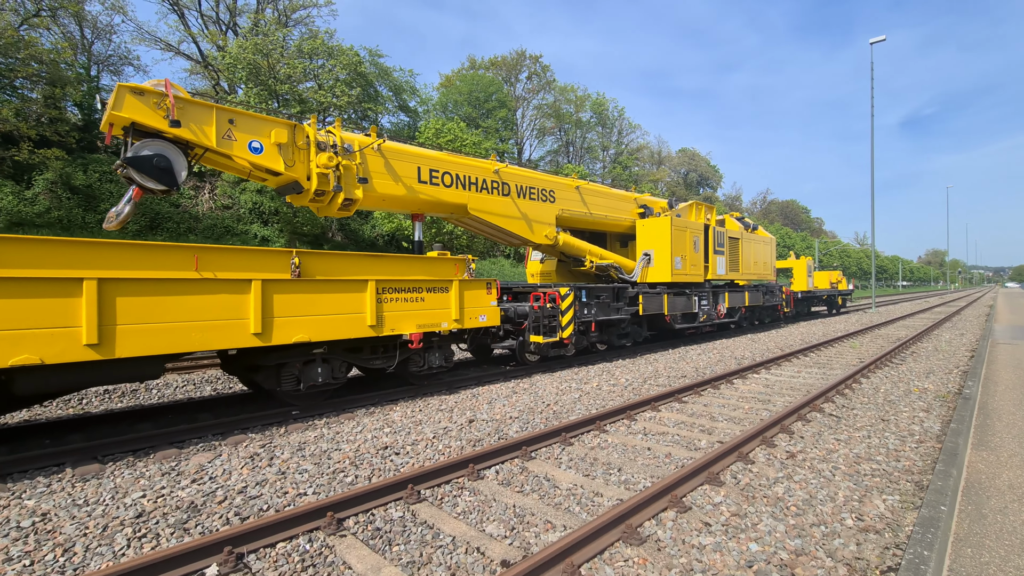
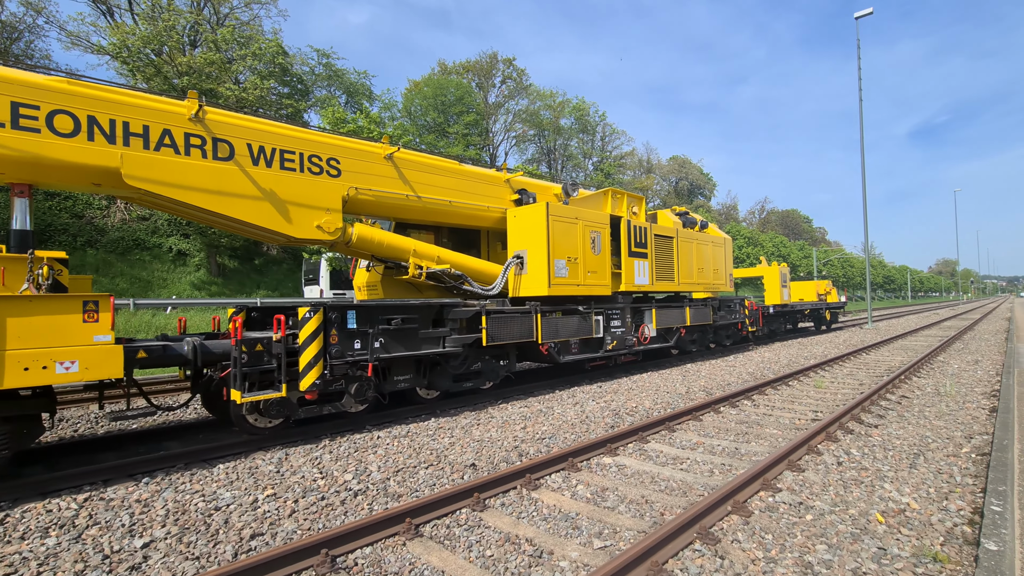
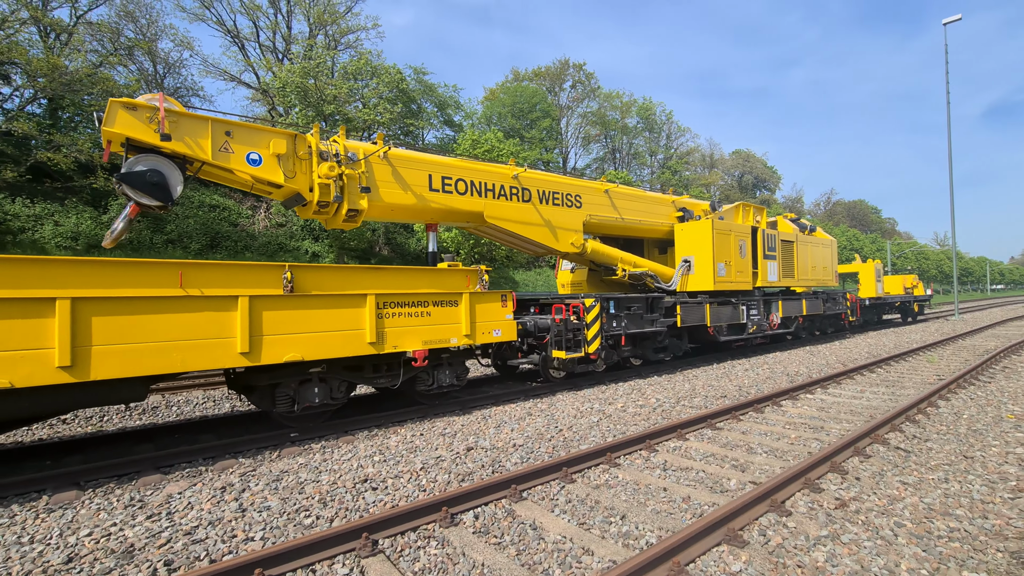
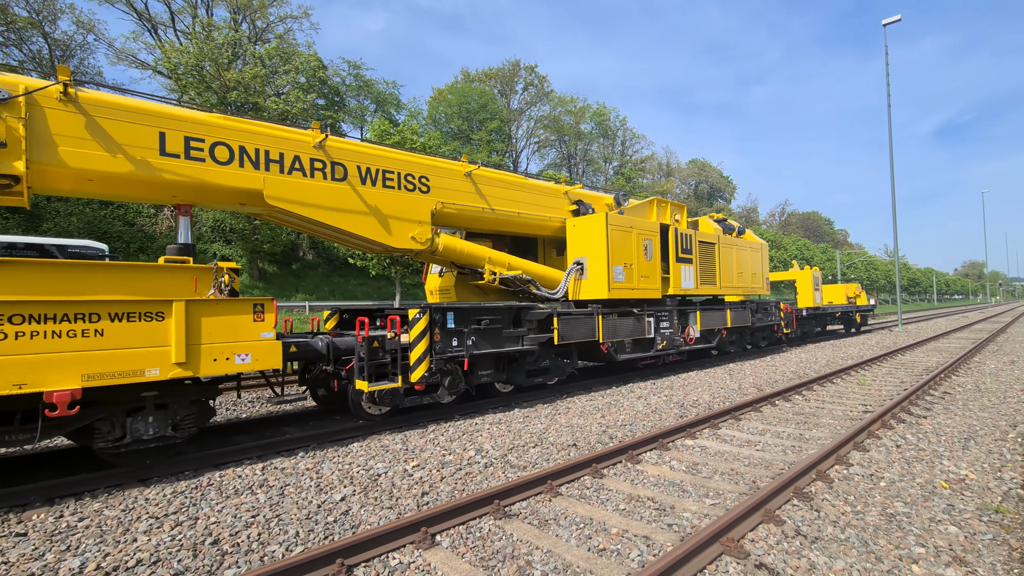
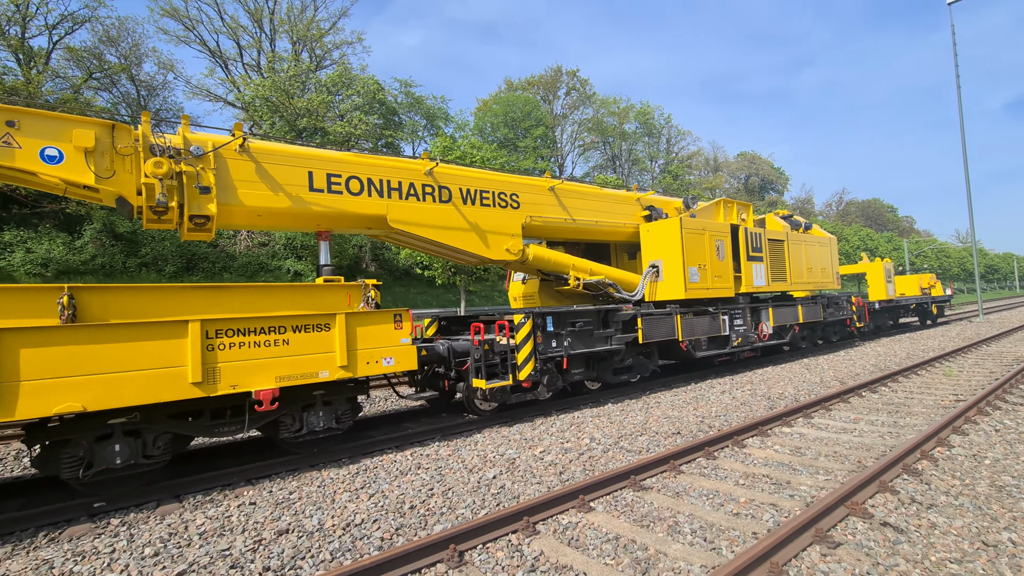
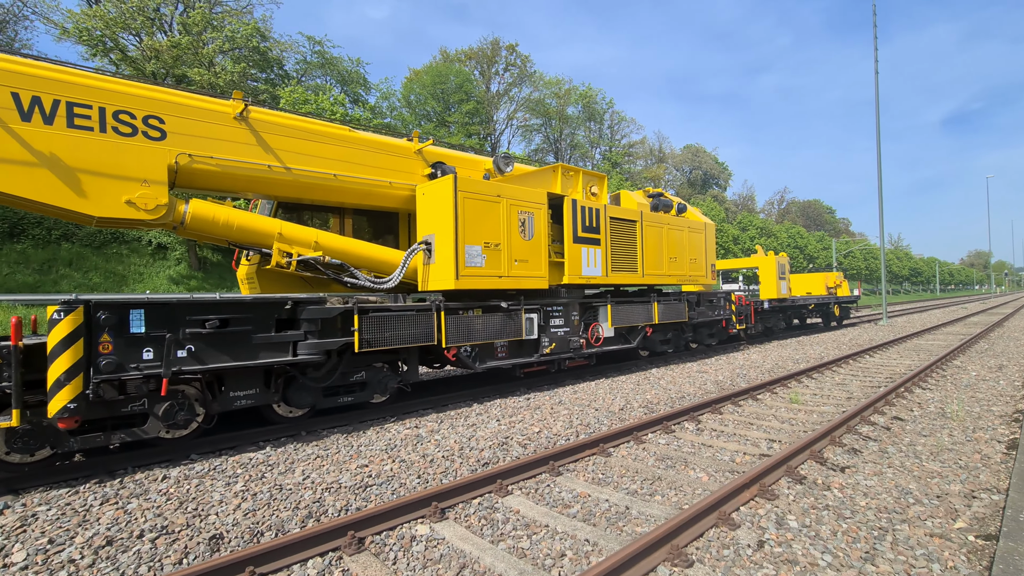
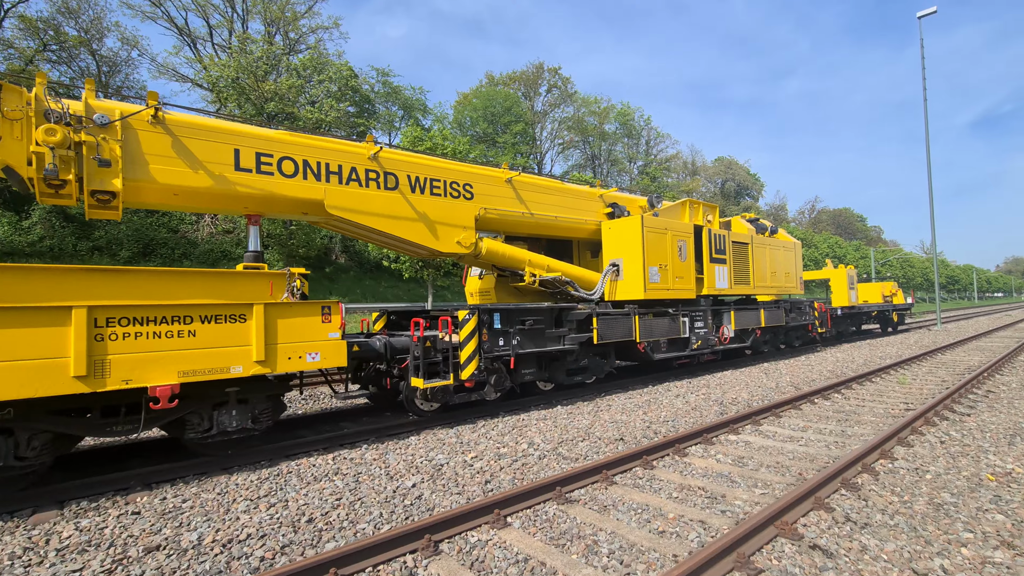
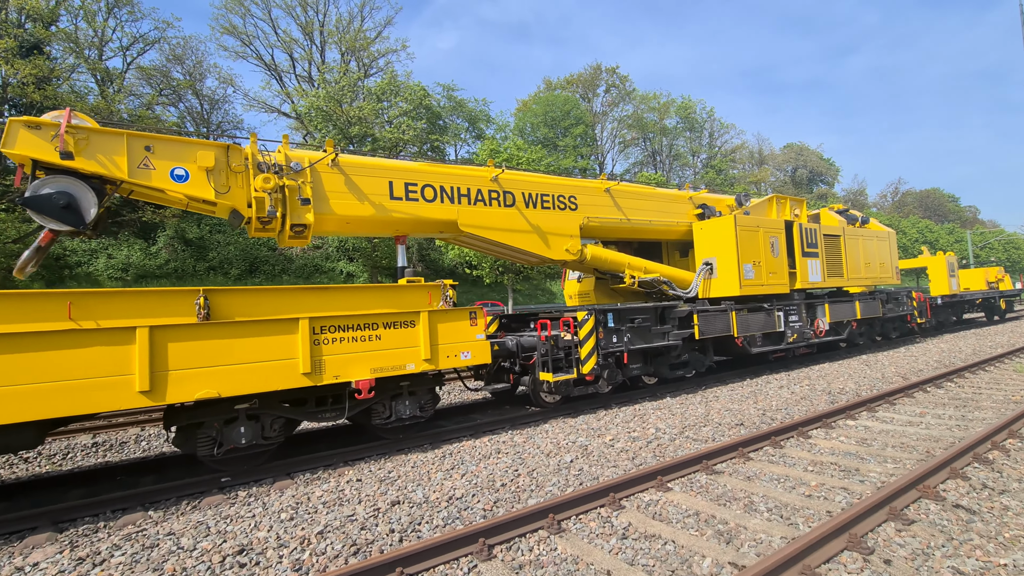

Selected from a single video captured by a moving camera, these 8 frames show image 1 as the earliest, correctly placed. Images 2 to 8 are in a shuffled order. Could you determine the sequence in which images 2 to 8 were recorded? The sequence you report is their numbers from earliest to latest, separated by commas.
3, 8, 5, 7, 4, 2, 6
